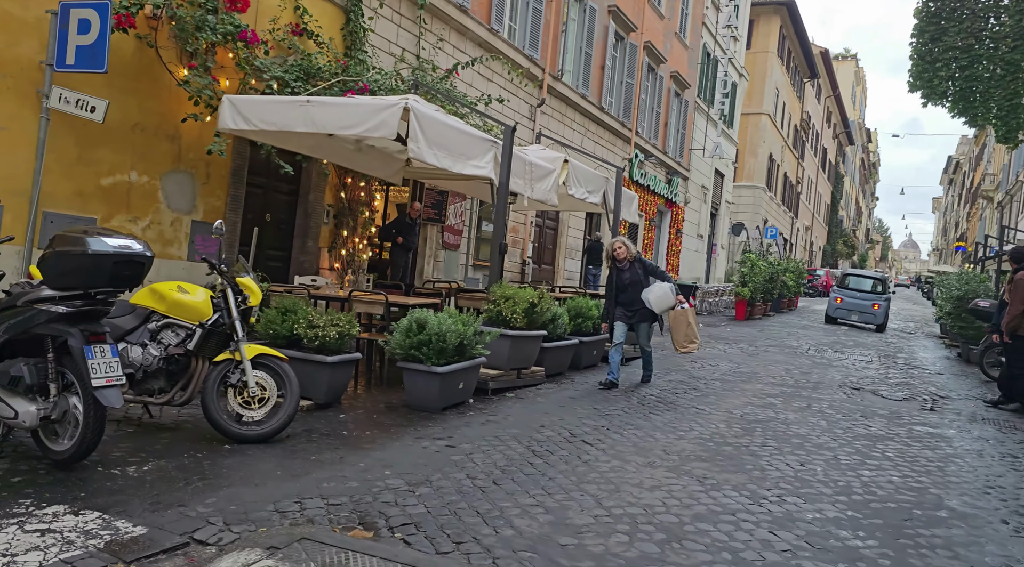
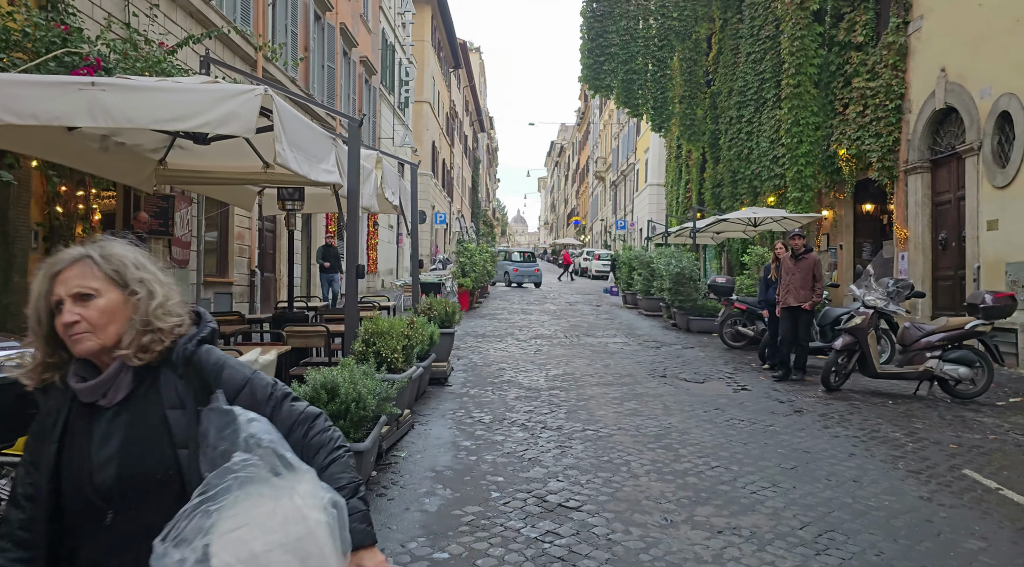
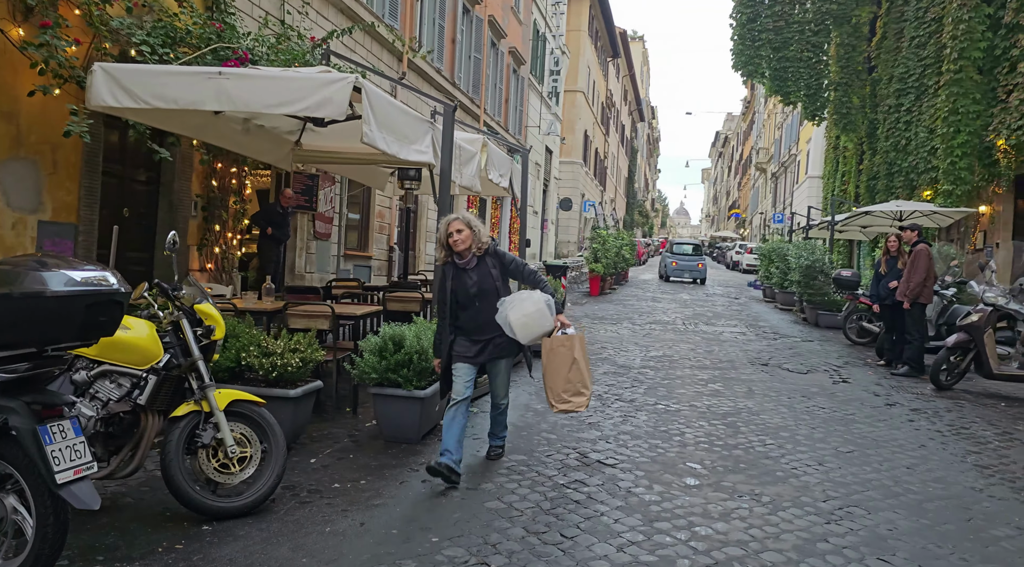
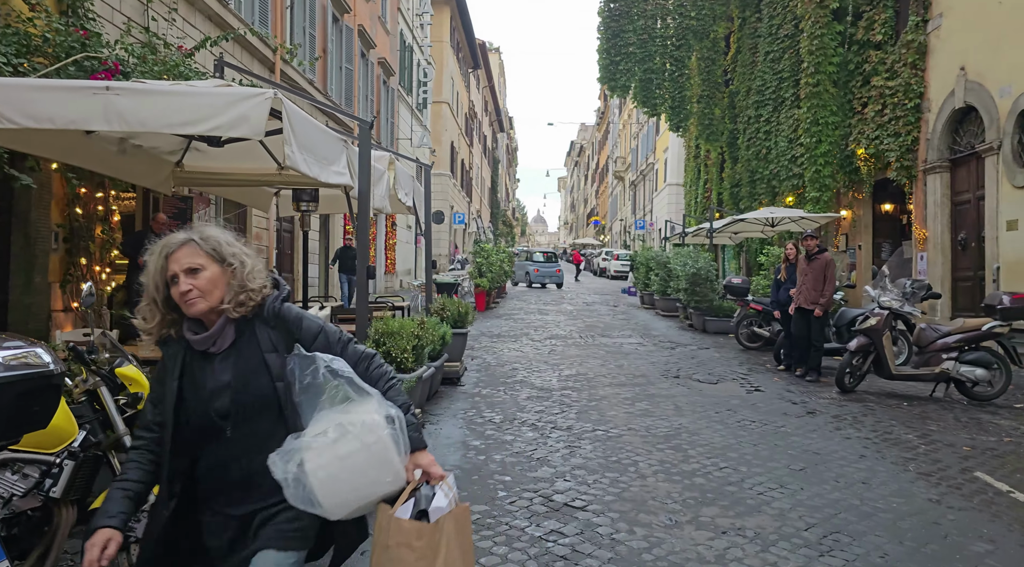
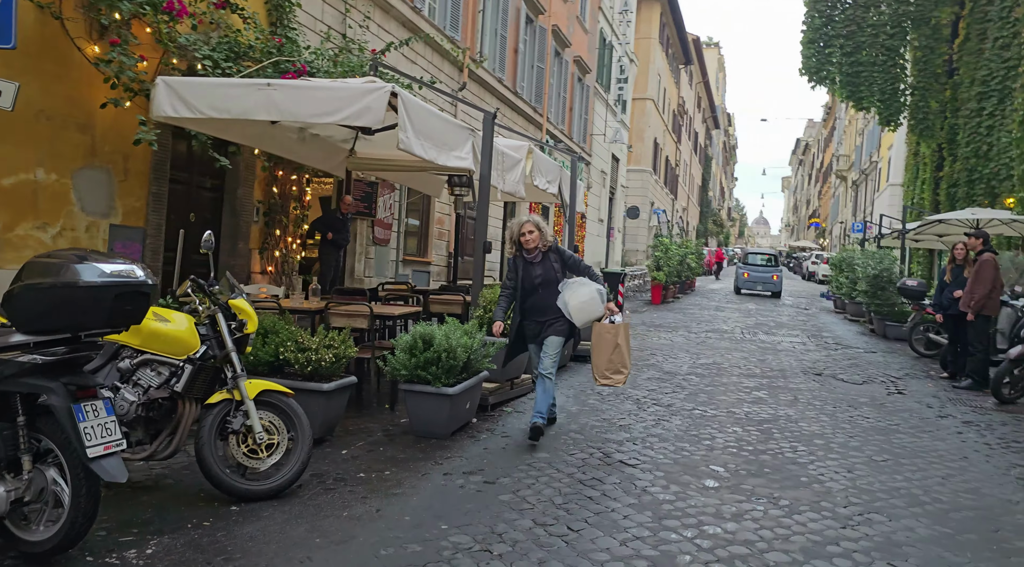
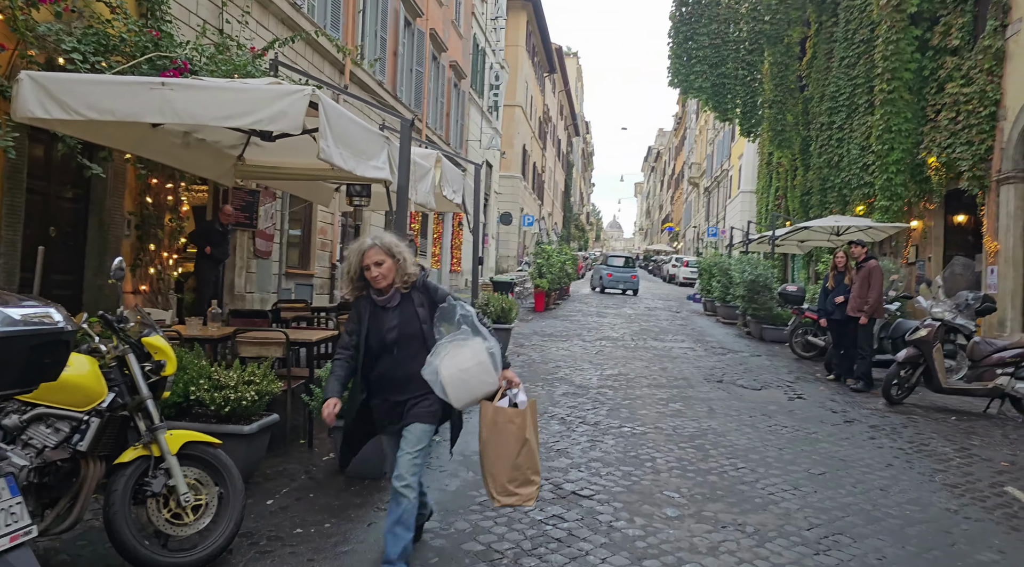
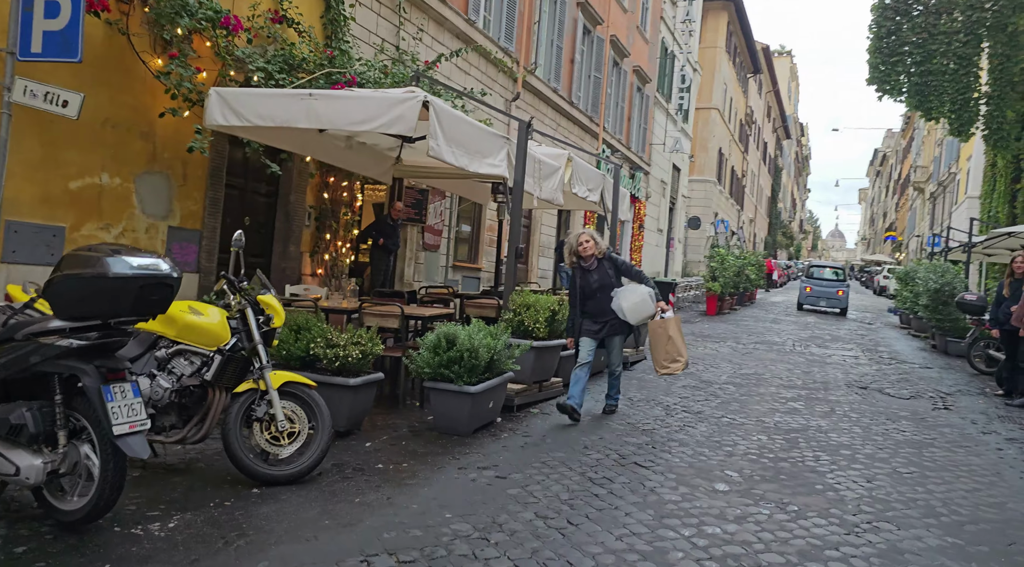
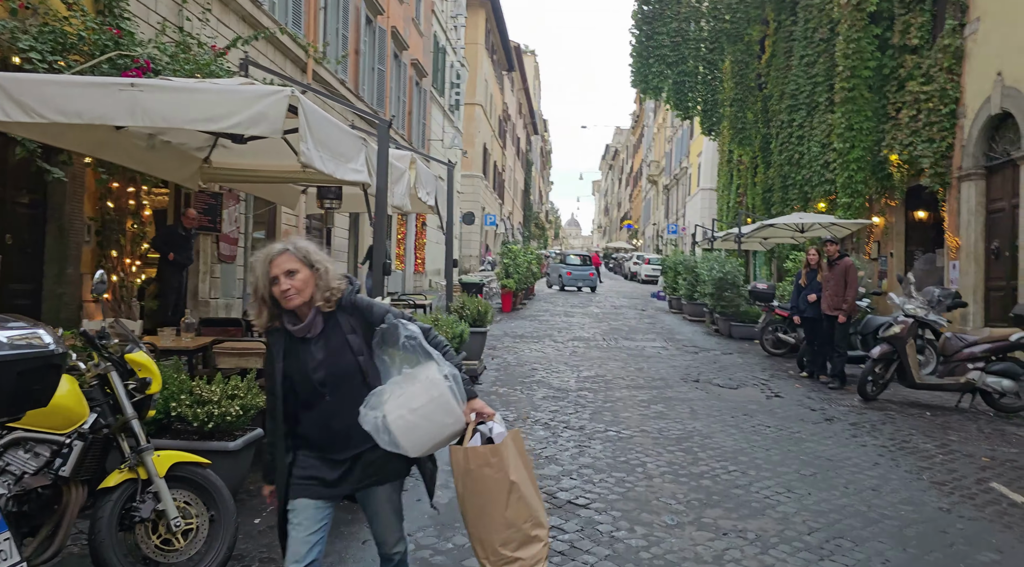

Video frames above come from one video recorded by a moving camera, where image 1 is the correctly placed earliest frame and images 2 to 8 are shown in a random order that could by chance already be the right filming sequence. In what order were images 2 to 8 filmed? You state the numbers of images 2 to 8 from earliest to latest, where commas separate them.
7, 5, 3, 6, 8, 4, 2
